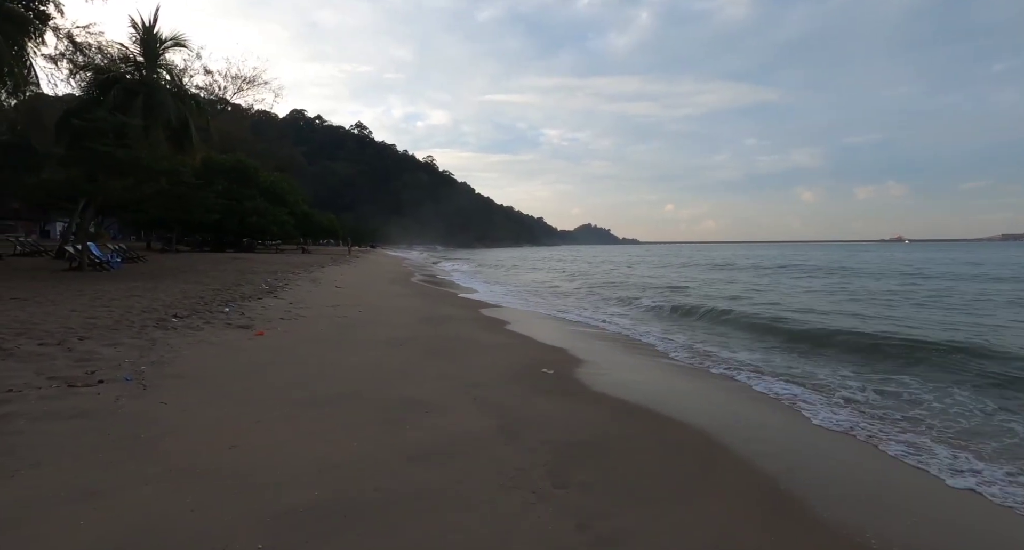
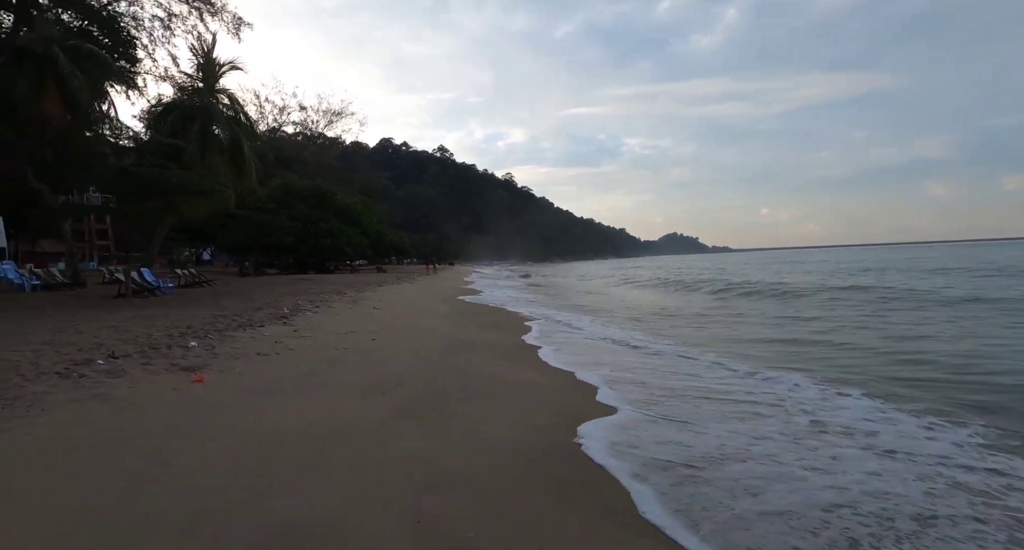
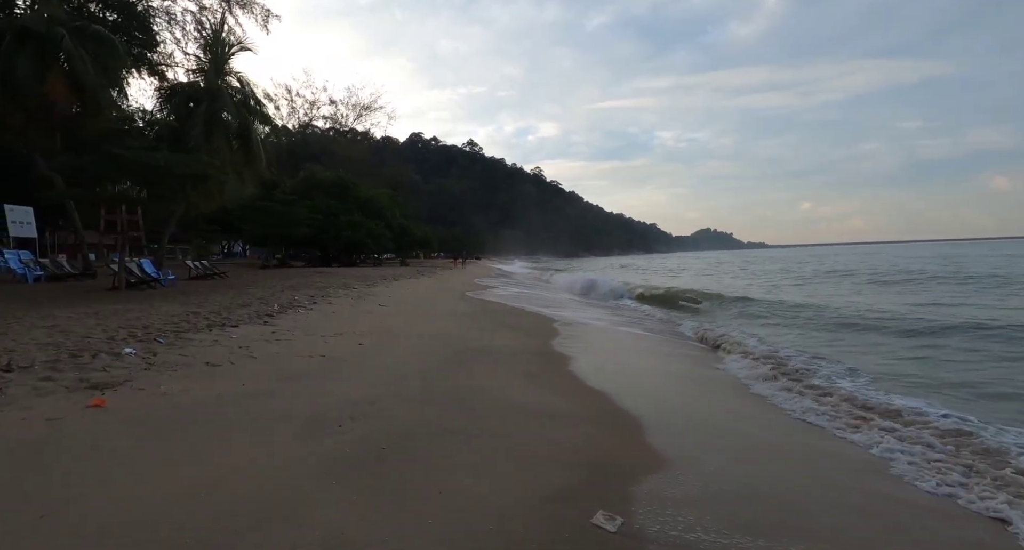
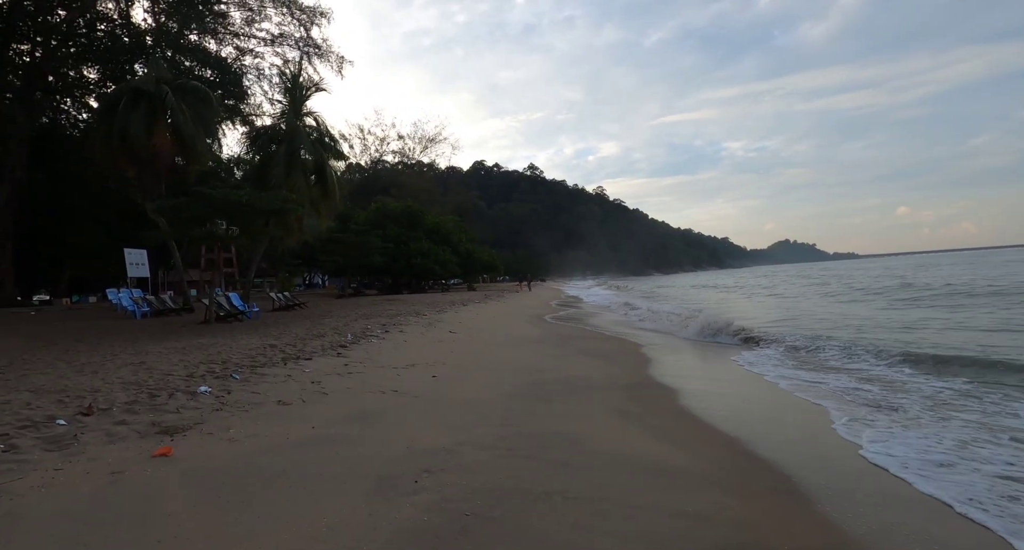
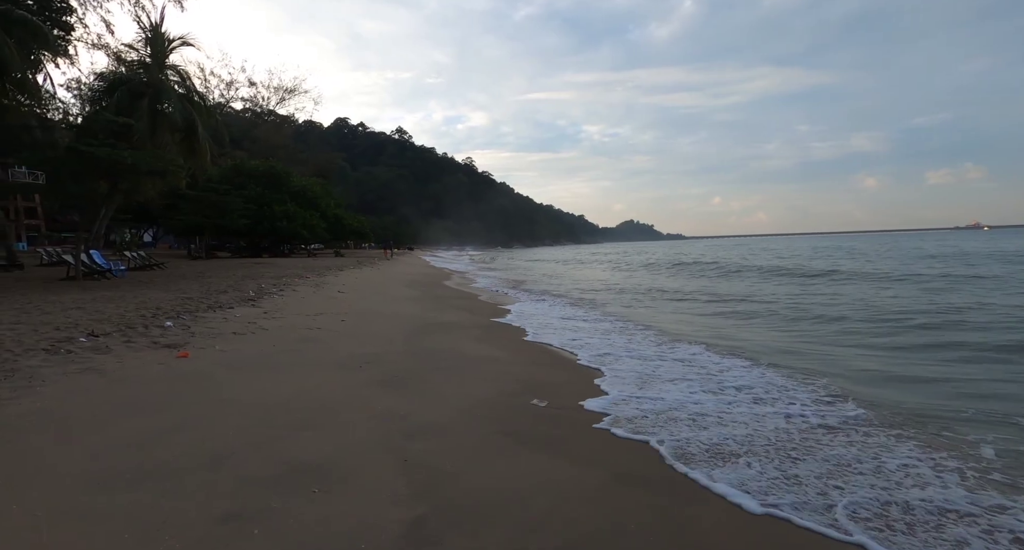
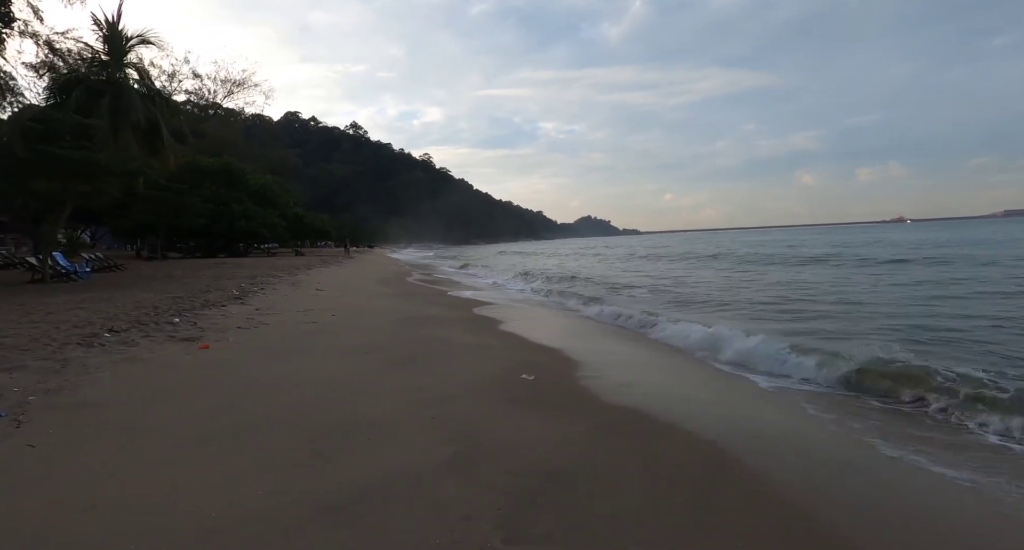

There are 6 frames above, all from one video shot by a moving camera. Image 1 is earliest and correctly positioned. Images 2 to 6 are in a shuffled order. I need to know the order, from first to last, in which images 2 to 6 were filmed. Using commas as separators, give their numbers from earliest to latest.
6, 5, 2, 3, 4
